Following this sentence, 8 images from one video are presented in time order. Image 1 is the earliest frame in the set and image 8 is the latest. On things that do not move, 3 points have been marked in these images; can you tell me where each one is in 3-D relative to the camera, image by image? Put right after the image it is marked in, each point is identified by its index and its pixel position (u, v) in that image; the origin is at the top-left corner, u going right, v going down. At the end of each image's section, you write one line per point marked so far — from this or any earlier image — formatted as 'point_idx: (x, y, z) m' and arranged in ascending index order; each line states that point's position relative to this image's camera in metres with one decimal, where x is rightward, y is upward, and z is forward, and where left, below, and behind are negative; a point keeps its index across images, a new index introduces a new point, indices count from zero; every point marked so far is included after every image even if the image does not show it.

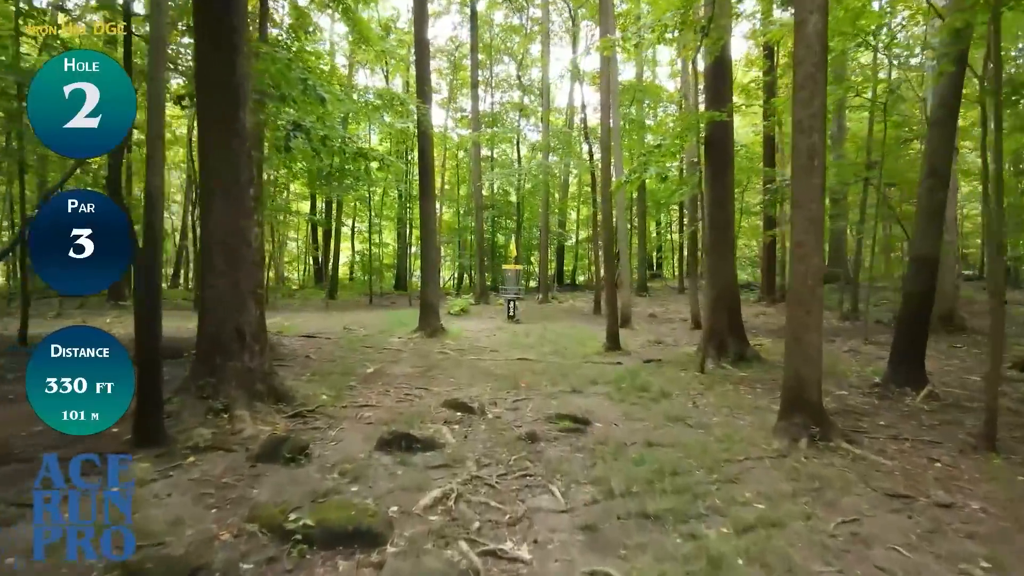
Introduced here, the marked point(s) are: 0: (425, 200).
0: (-1.7, +1.6, +12.3) m
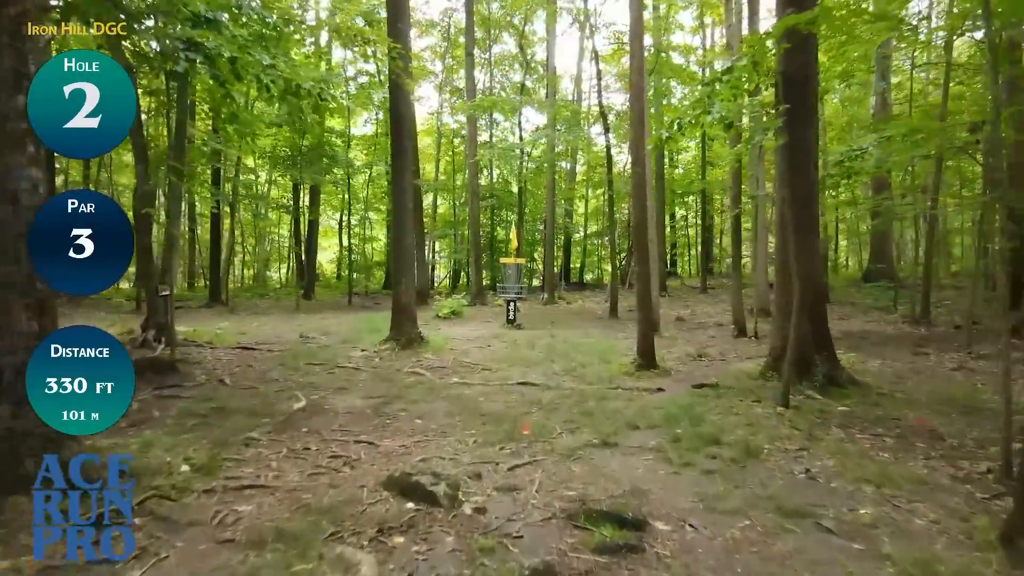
0: (-1.8, +1.6, +9.5) m
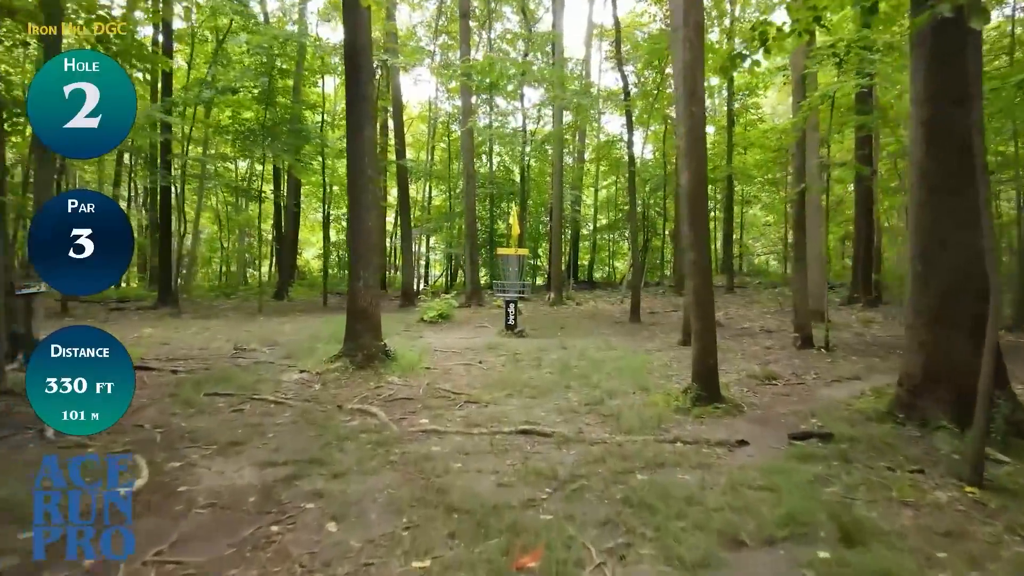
0: (-1.8, +1.6, +7.0) m
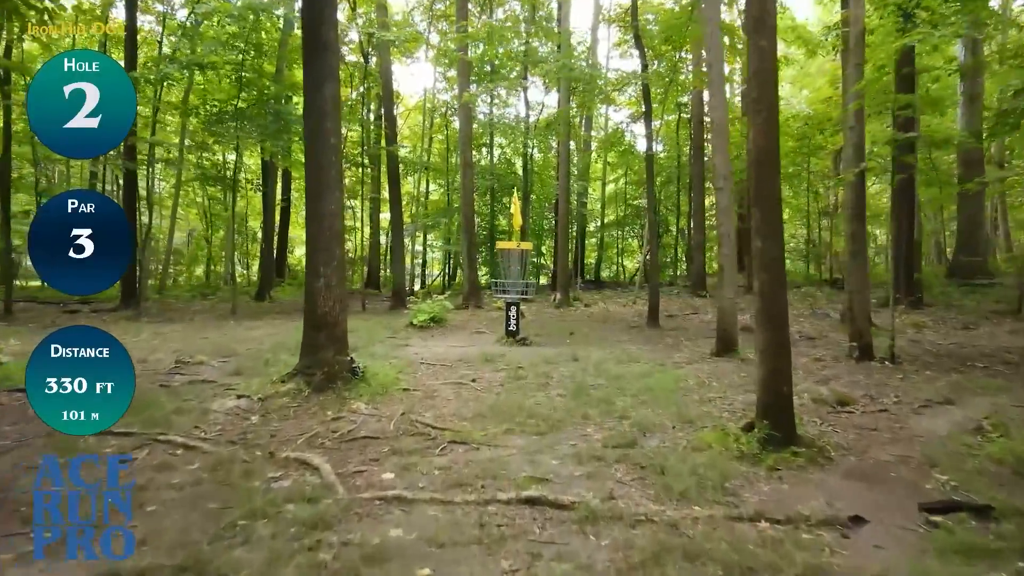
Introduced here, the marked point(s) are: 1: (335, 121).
0: (-1.8, +1.6, +5.5) m
1: (-1.6, +1.5, +5.5) m
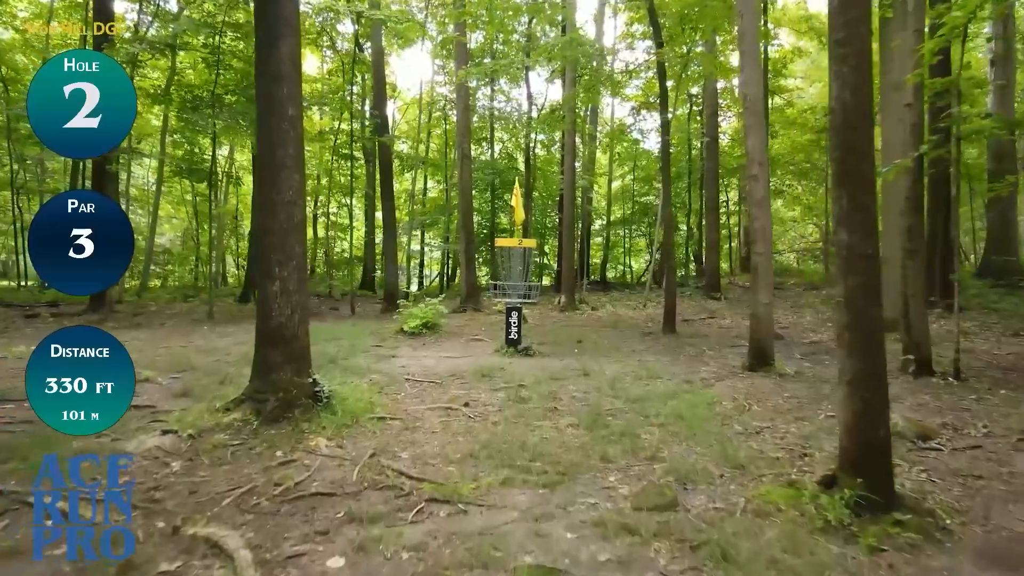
0: (-1.8, +1.6, +4.5) m
1: (-1.6, +1.5, +4.5) m
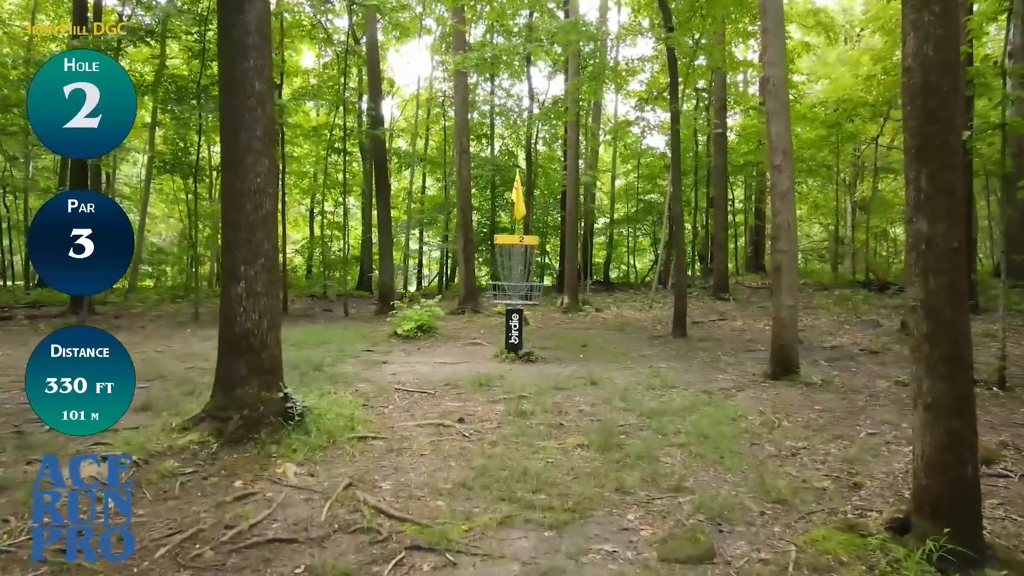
0: (-1.8, +1.6, +3.9) m
1: (-1.6, +1.5, +3.9) m
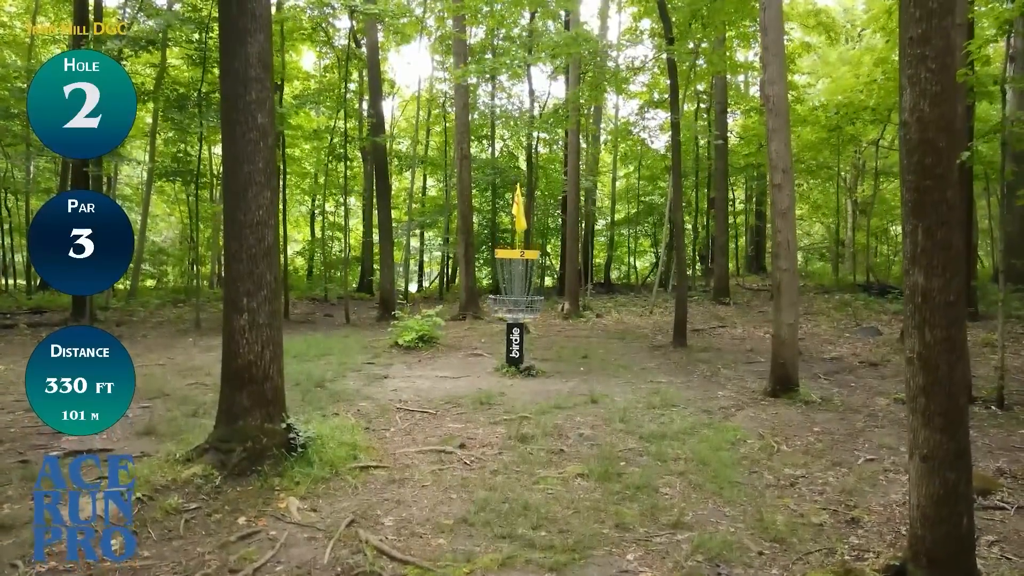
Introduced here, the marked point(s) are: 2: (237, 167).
0: (-1.8, +1.4, +3.9) m
1: (-1.6, +1.3, +3.9) m
2: (-1.7, +0.8, +3.9) m
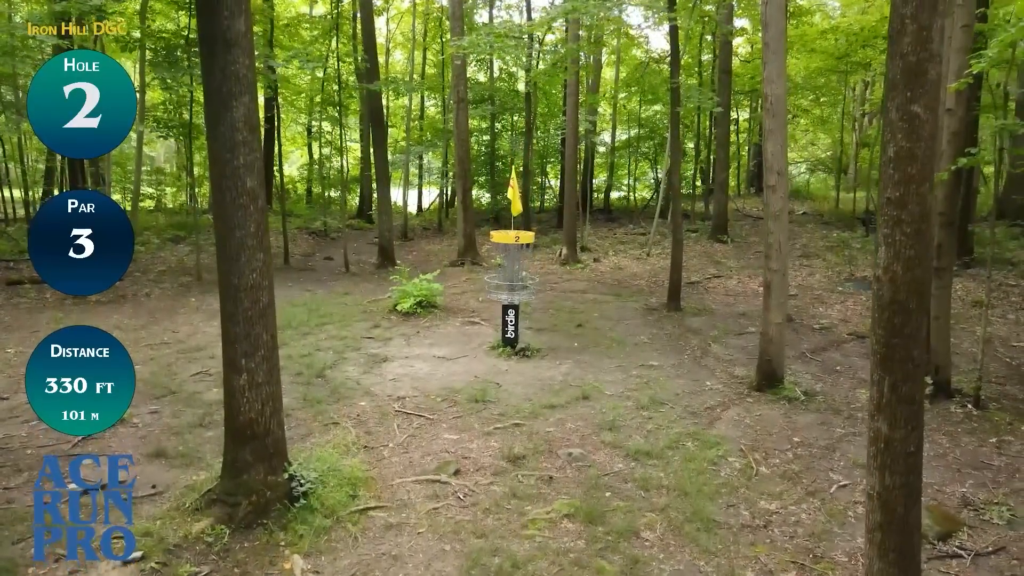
0: (-1.9, +1.0, +3.8) m
1: (-1.7, +0.8, +3.8) m
2: (-1.8, +0.3, +3.9) m
